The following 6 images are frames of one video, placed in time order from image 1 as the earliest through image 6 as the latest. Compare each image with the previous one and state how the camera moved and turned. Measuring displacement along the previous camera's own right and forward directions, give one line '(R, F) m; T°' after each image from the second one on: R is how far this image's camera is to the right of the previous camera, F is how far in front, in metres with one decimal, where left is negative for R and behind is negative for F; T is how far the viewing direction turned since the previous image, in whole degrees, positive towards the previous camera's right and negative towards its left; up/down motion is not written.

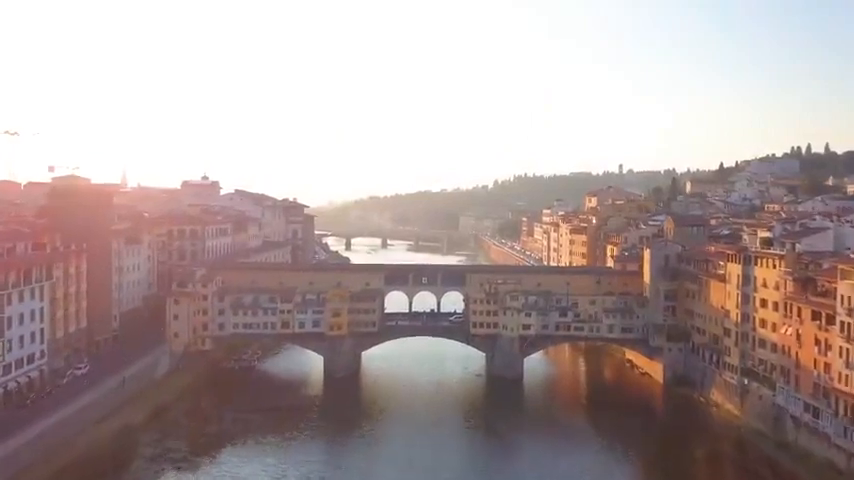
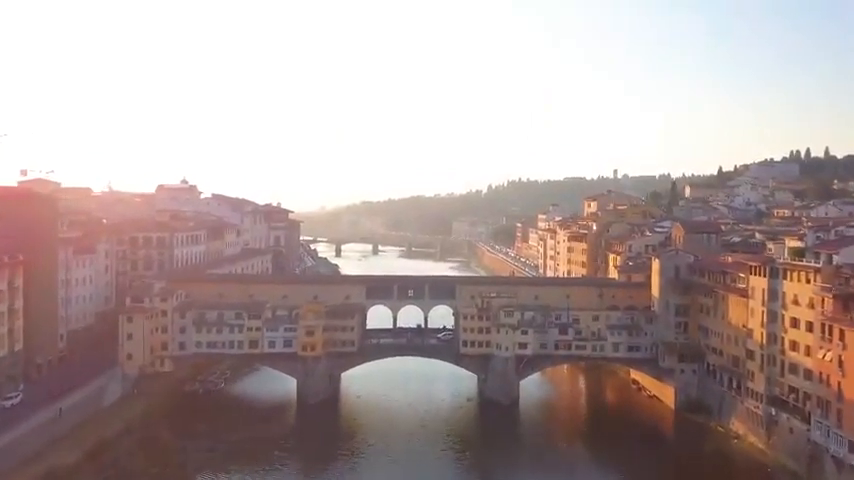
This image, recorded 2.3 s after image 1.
(+0.5, +4.9) m; 0°
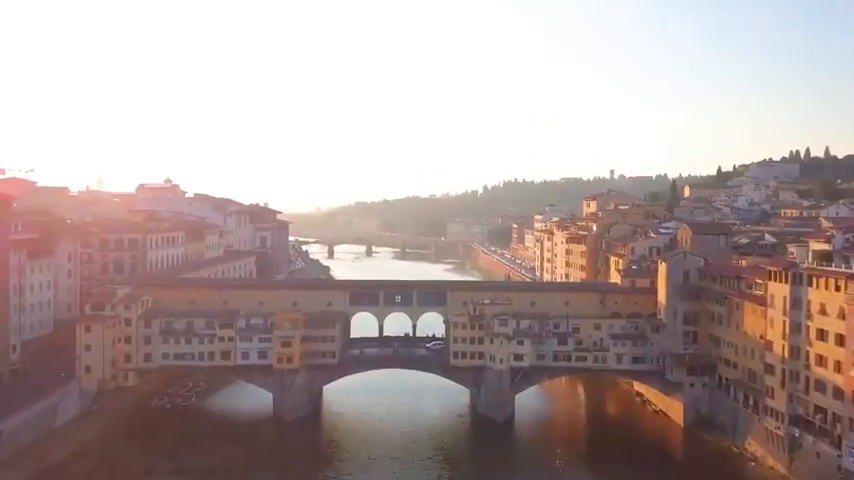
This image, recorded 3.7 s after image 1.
(+0.4, +3.5) m; 0°
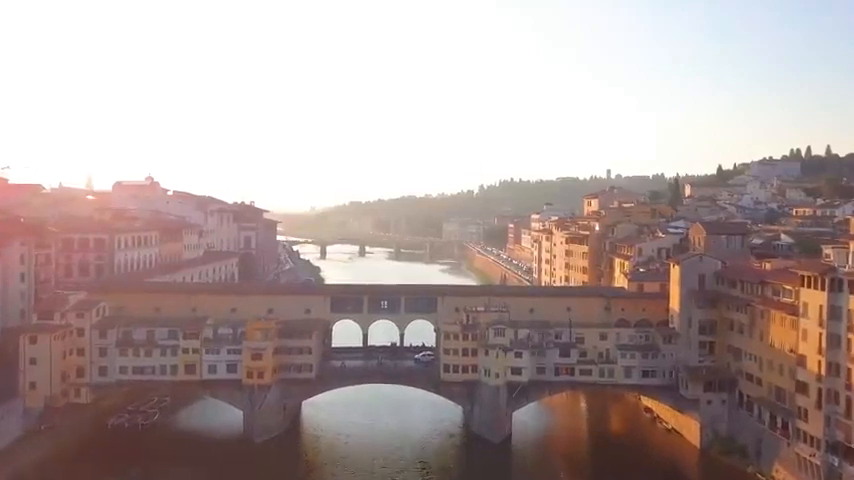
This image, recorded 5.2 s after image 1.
(+0.3, +4.0) m; 0°
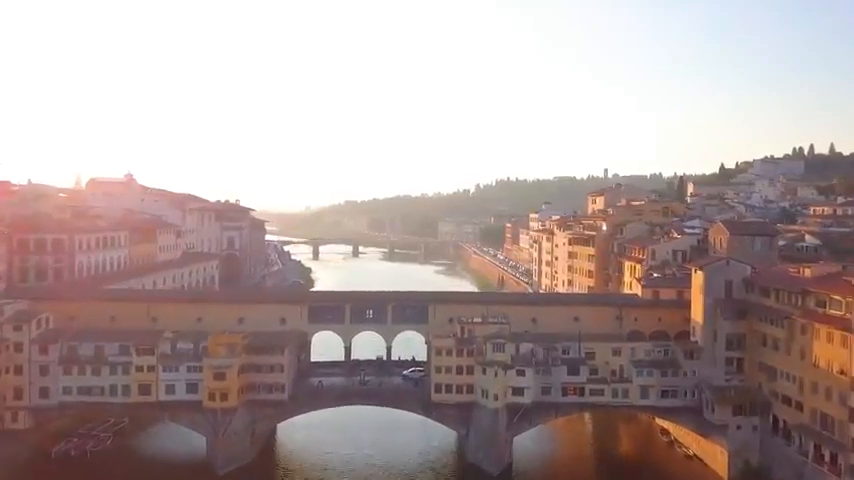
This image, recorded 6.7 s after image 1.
(+0.3, +4.5) m; 0°
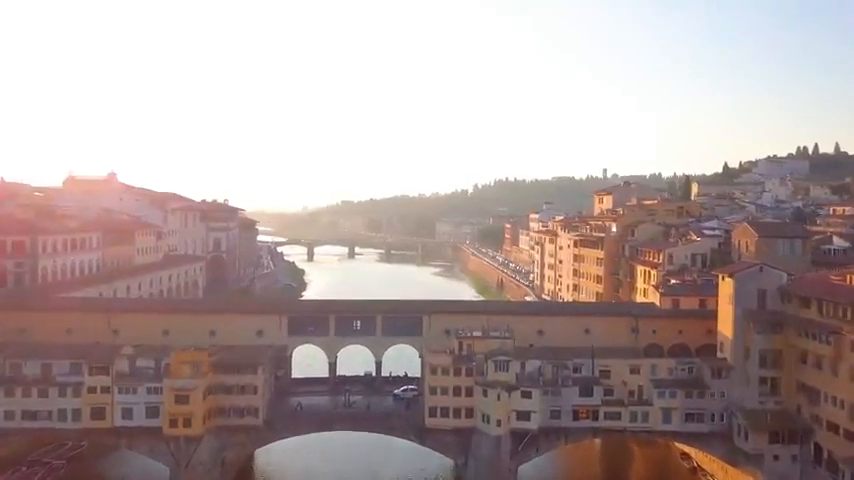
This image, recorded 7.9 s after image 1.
(+0.2, +3.8) m; 0°
